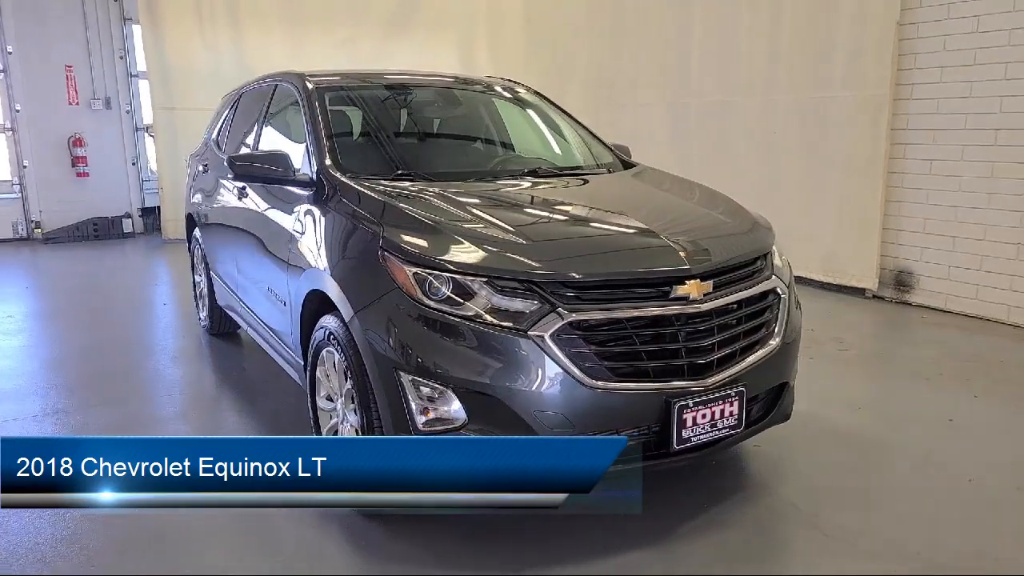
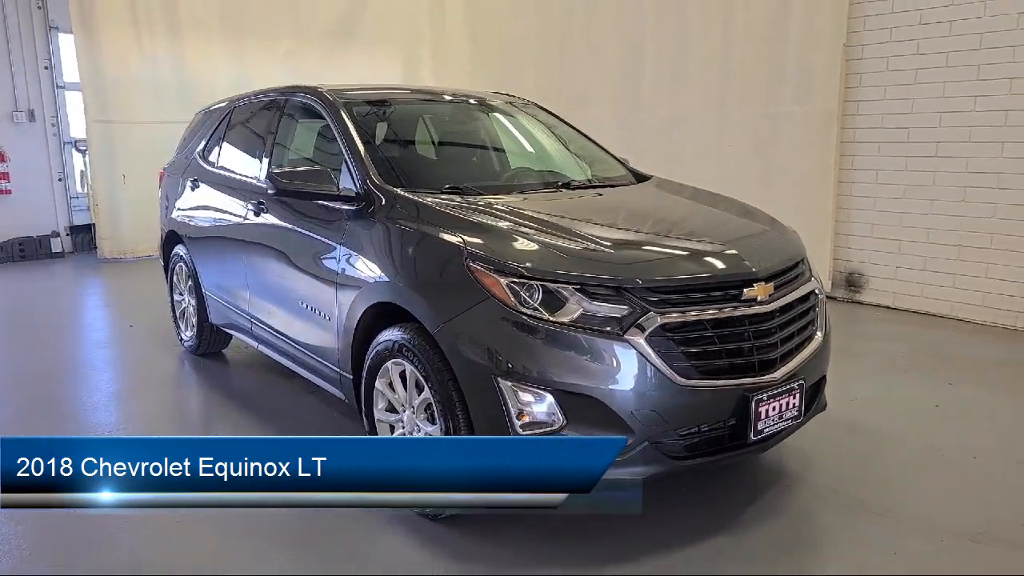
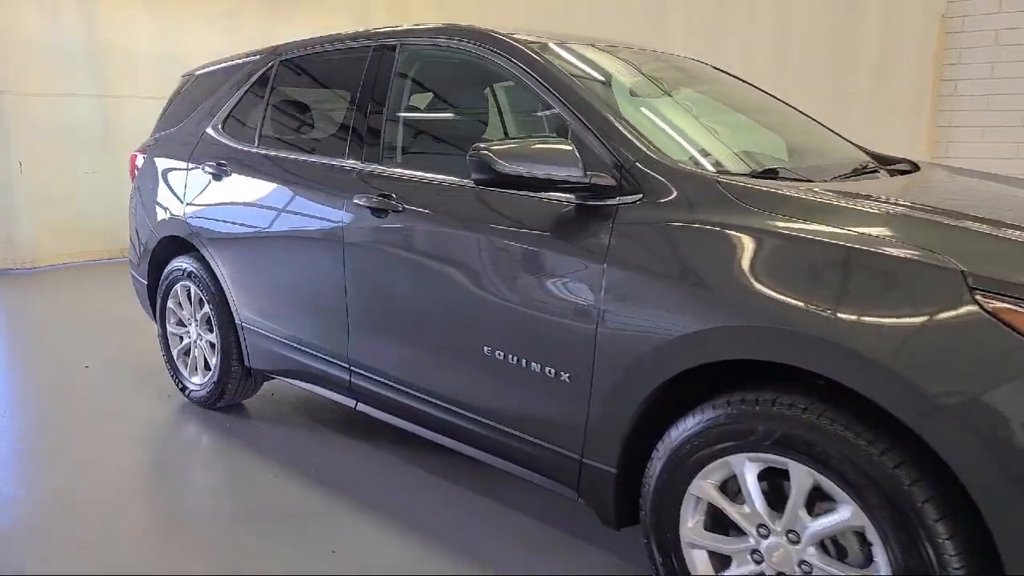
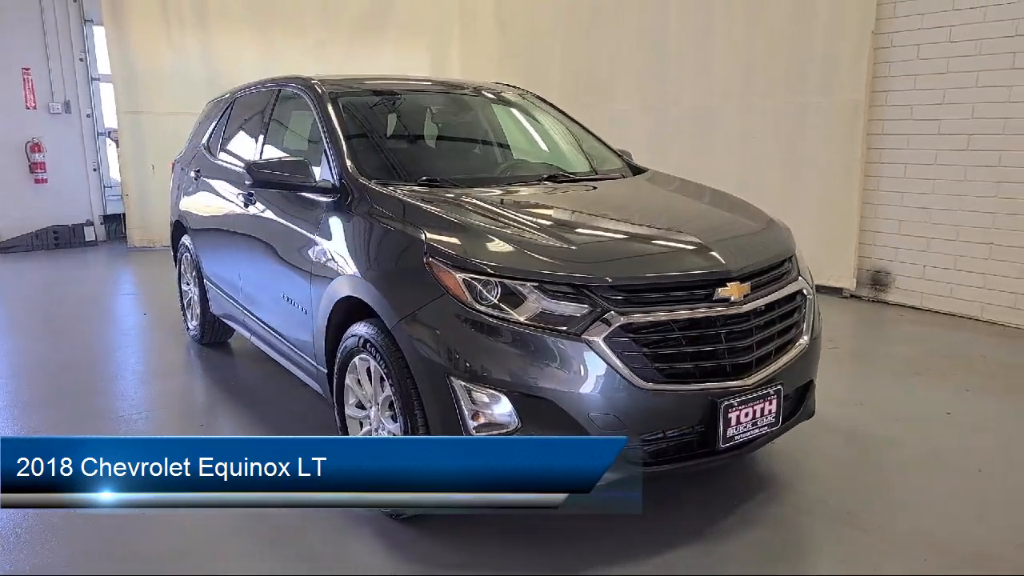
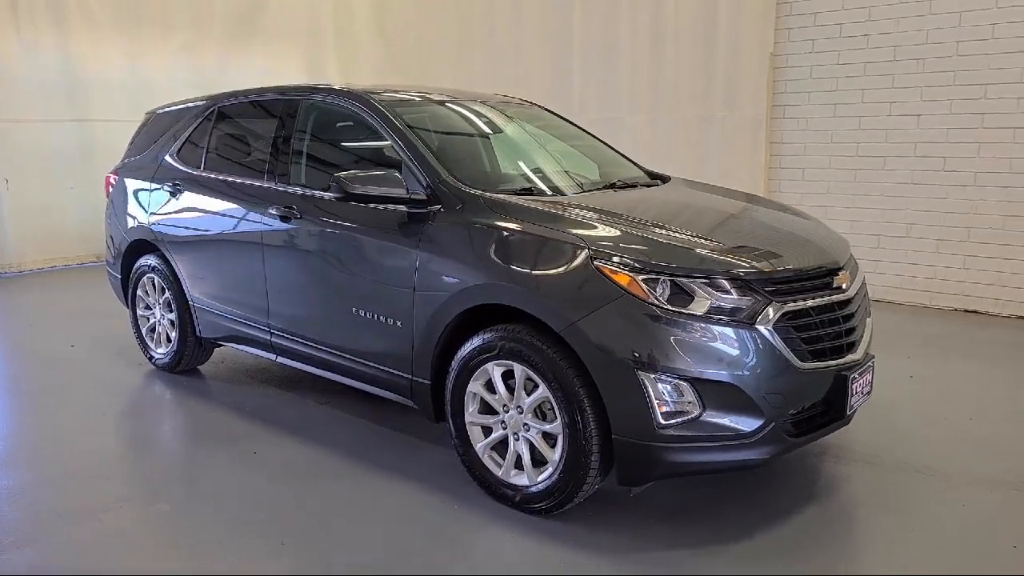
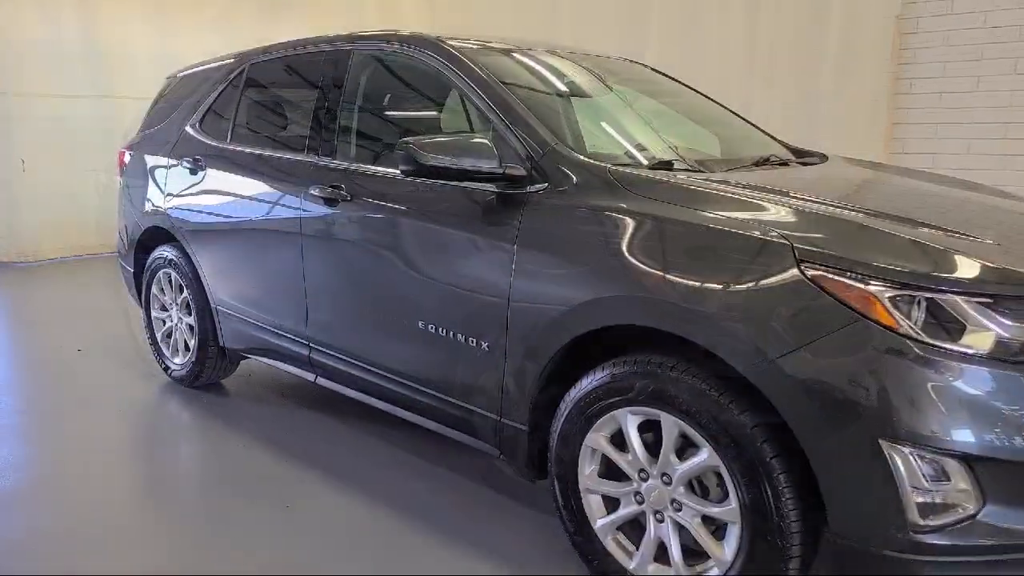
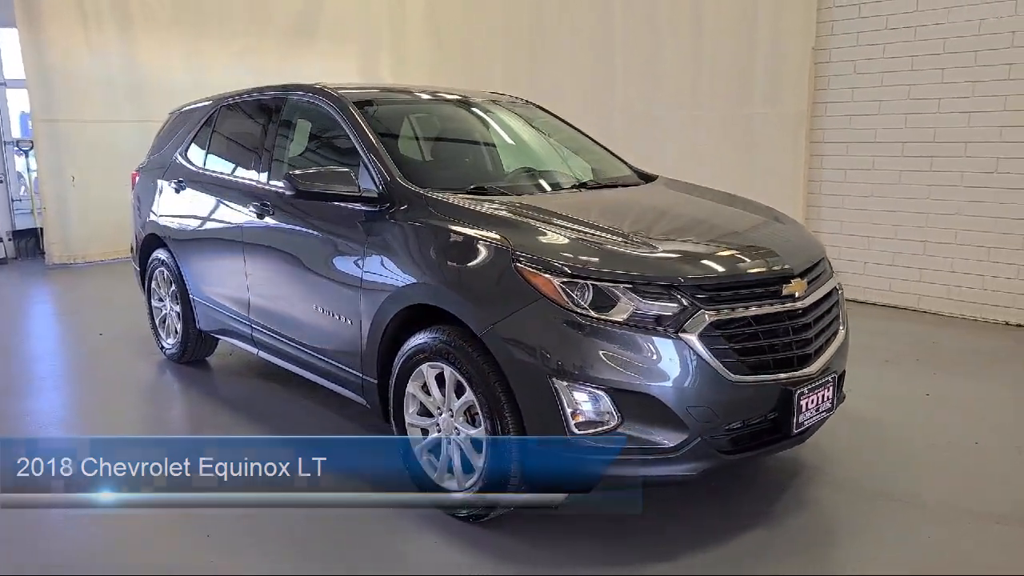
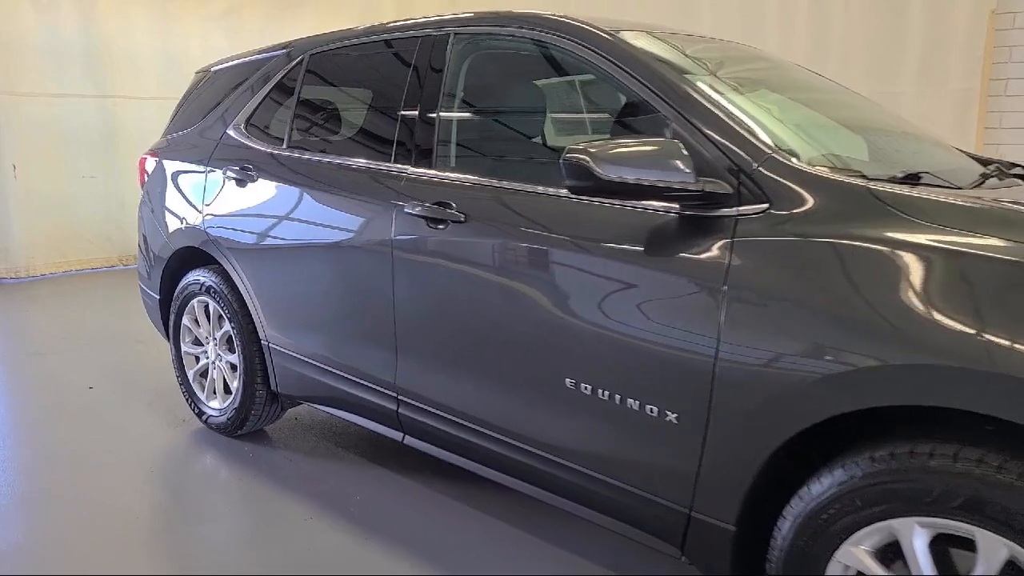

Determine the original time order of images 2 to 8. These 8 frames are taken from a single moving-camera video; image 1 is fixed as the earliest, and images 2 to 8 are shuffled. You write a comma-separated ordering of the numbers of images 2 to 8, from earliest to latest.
4, 2, 7, 5, 6, 3, 8
